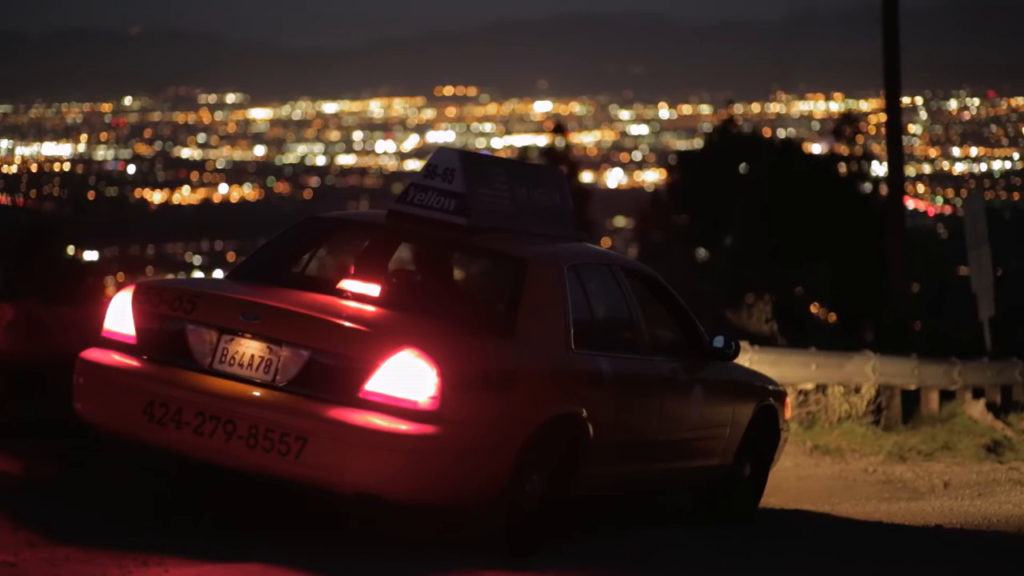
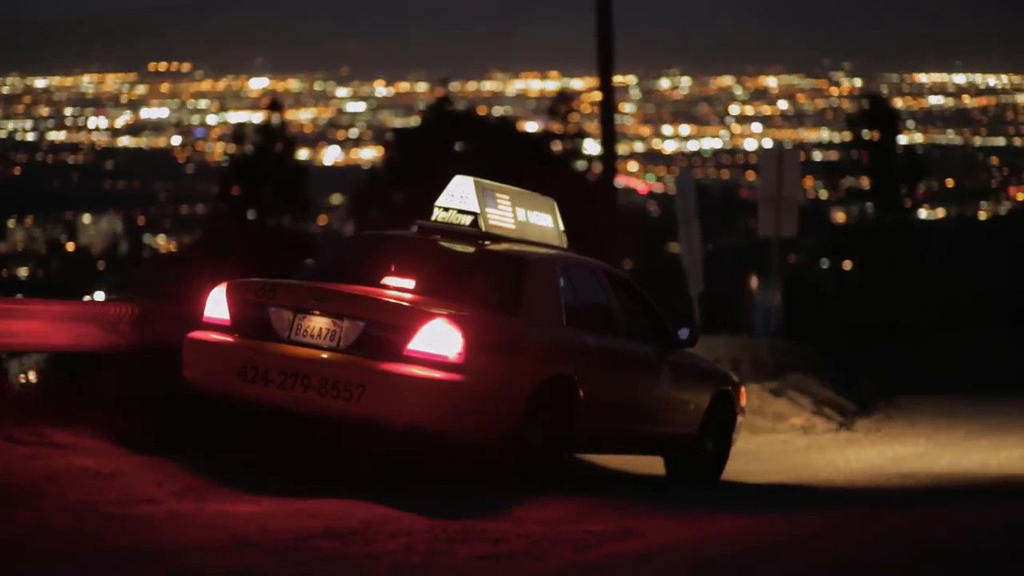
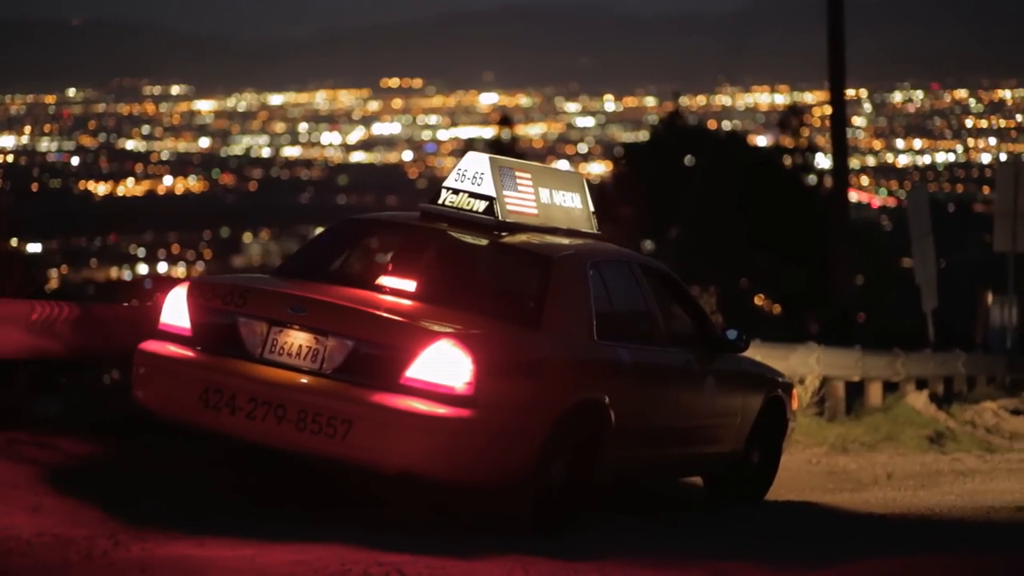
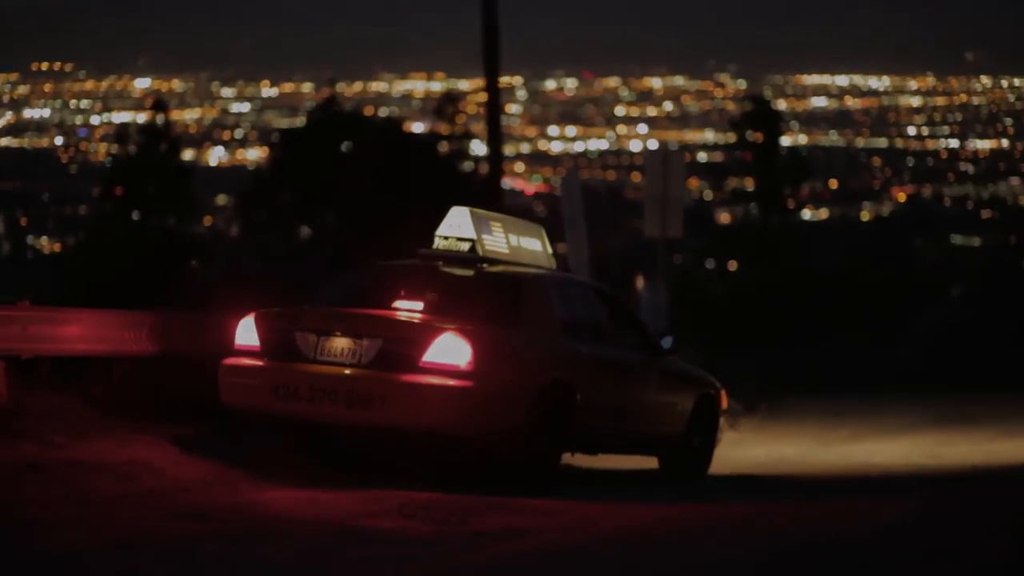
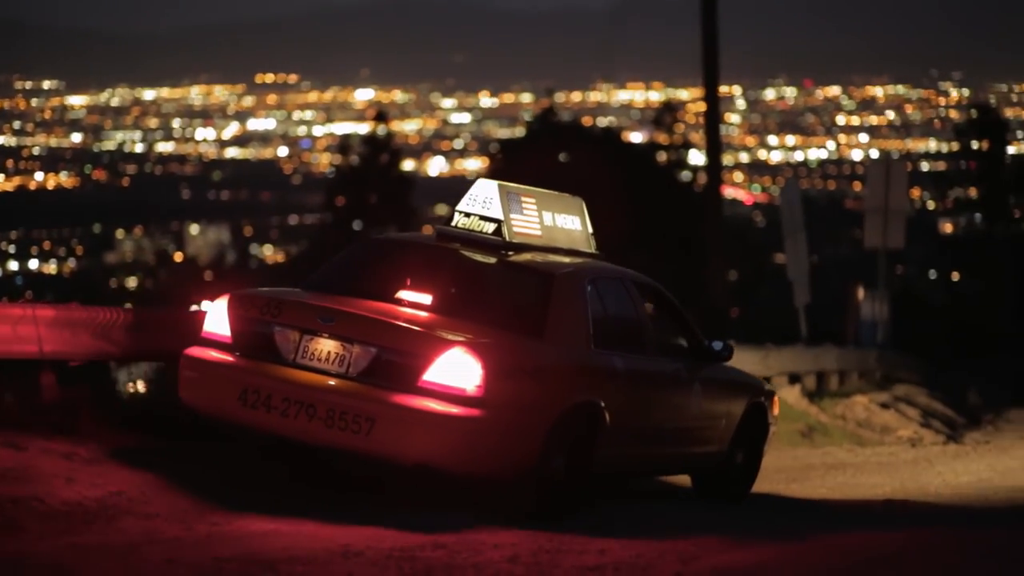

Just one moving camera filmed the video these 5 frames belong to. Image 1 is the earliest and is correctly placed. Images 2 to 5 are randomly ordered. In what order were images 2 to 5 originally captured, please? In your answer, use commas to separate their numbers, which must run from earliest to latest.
3, 5, 2, 4
